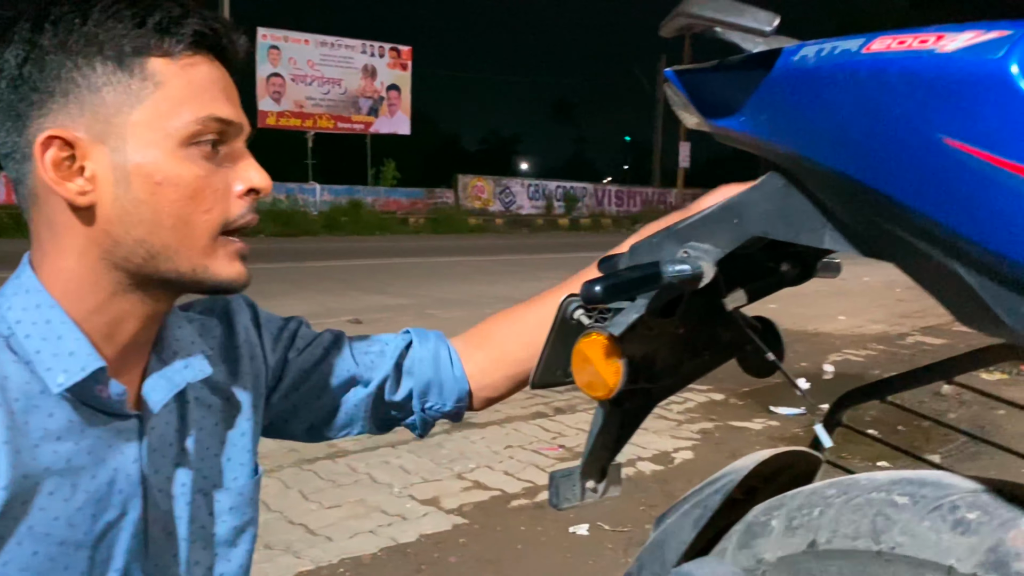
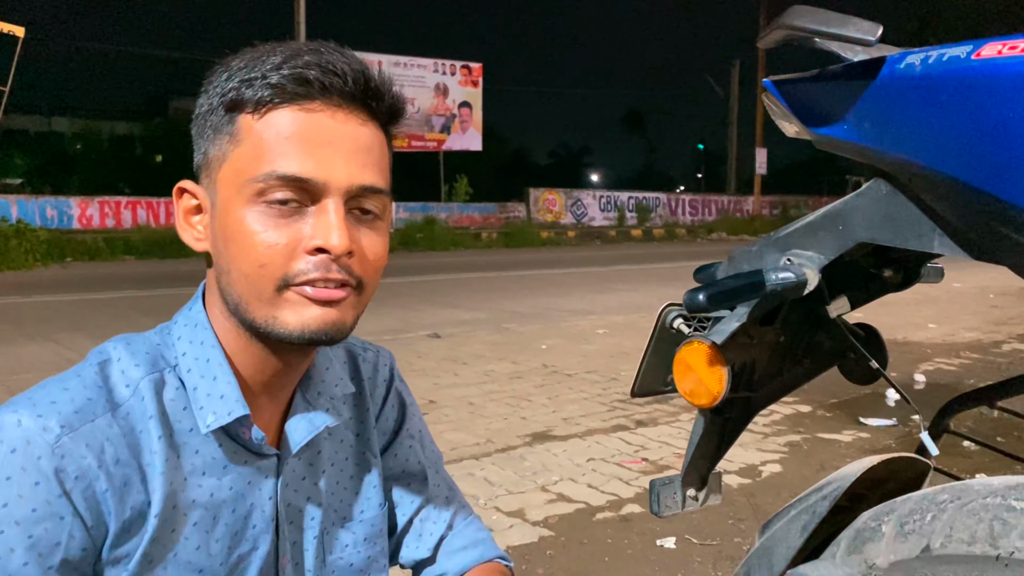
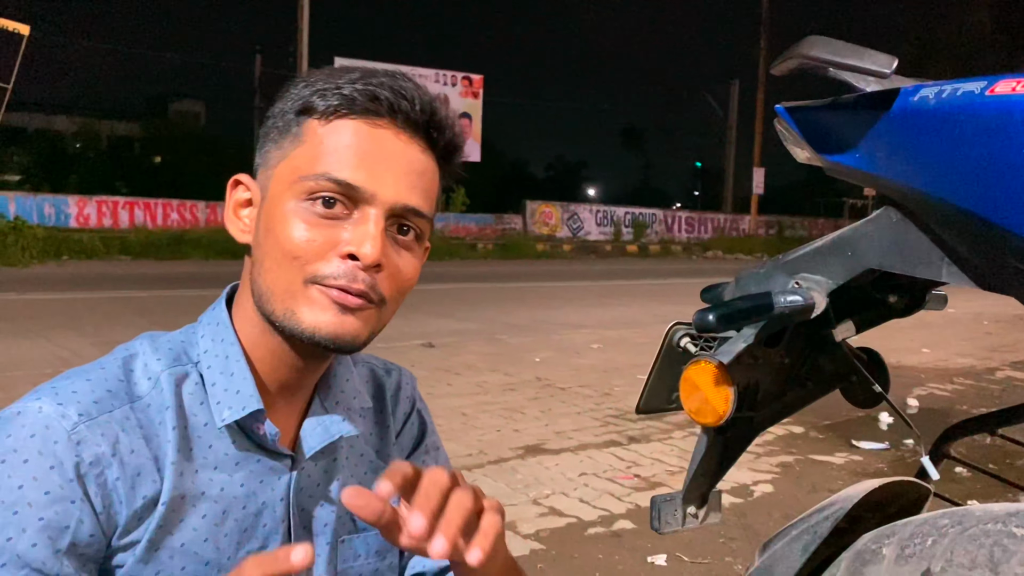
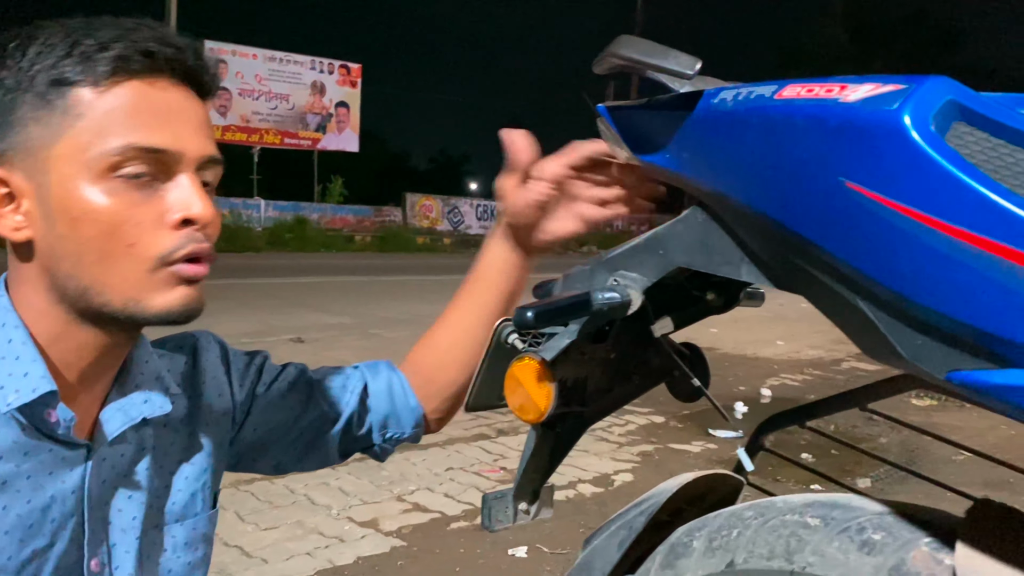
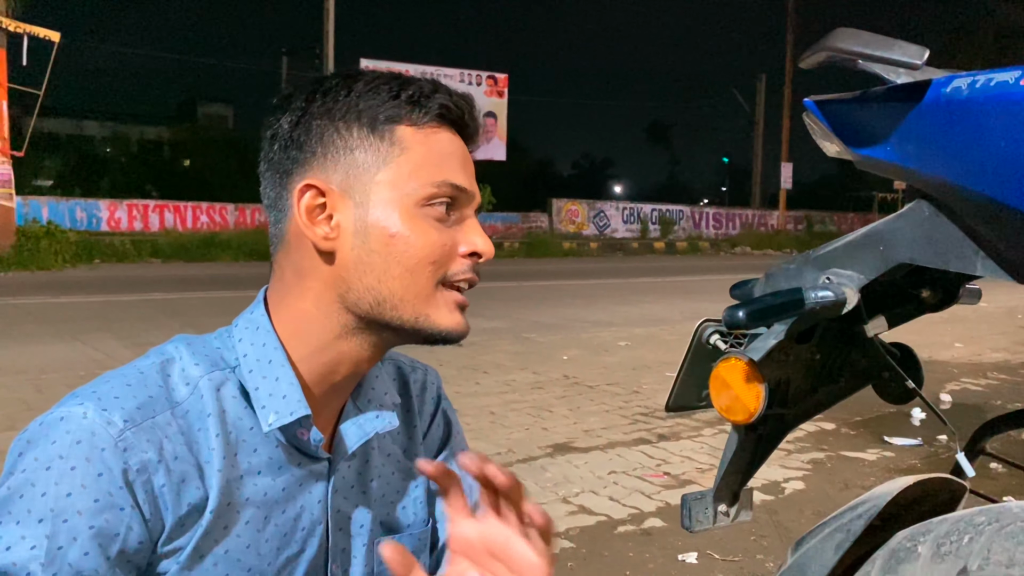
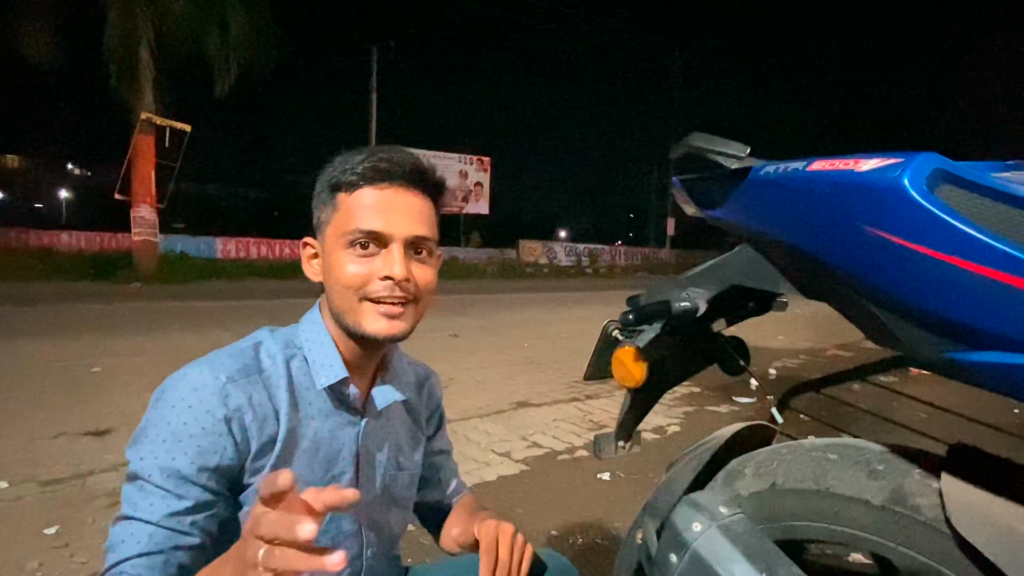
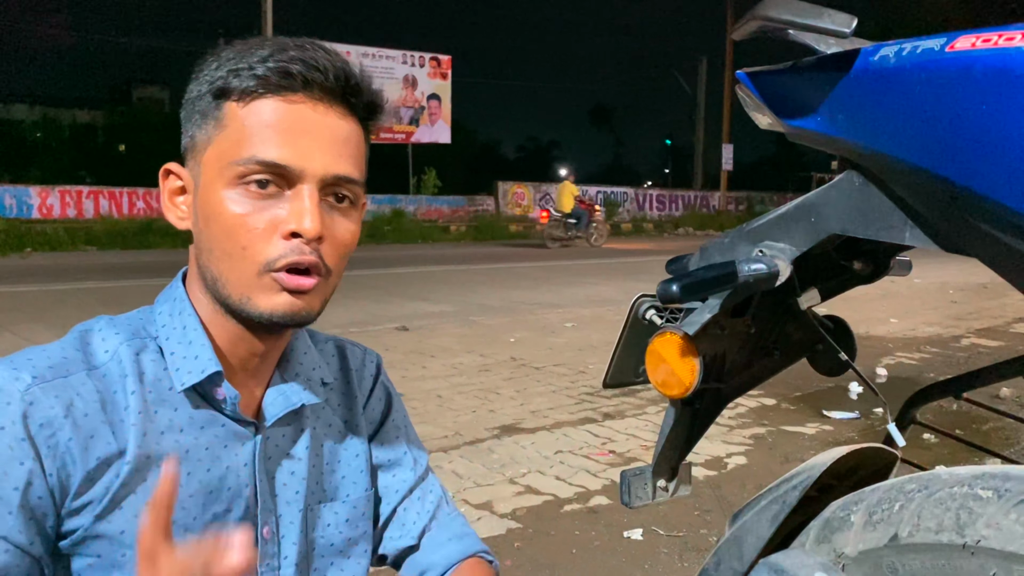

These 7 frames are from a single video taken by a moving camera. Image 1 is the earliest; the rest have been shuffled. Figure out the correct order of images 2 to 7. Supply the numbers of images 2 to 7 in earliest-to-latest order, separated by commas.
4, 6, 3, 5, 2, 7
